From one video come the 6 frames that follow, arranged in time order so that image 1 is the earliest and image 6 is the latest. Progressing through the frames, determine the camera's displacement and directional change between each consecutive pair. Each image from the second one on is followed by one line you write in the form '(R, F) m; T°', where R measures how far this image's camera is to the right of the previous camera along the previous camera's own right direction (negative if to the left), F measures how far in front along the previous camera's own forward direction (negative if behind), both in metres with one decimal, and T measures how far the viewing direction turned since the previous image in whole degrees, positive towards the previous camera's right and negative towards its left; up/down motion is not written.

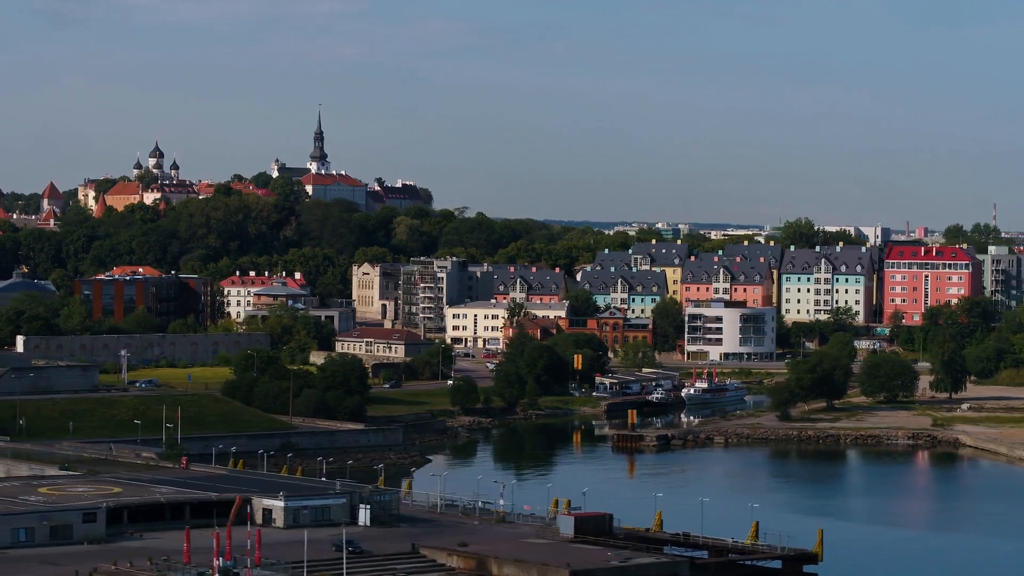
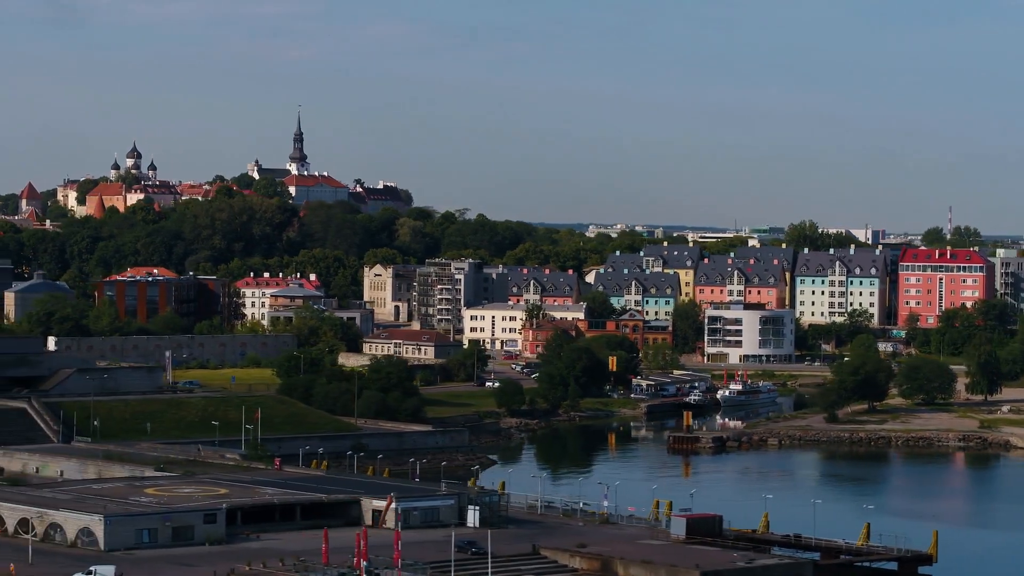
(-1.1, 0.0) m; +1°
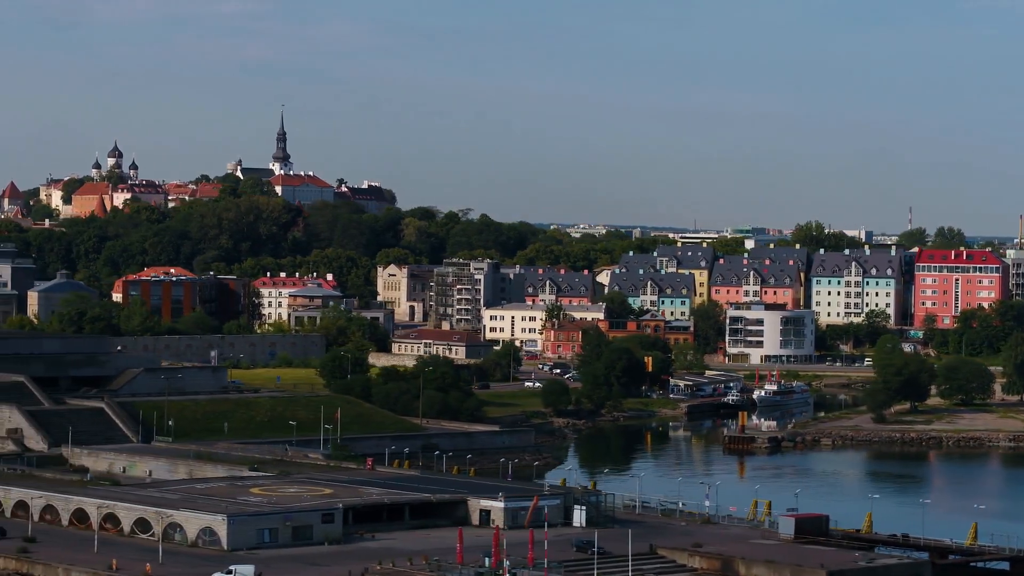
(-1.1, 0.0) m; 0°
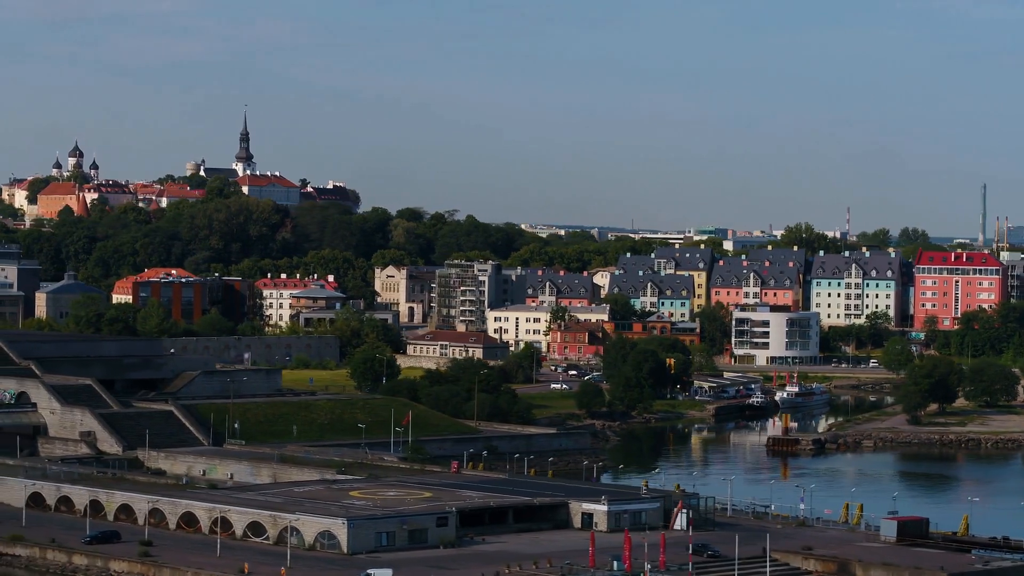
(-1.2, 0.0) m; +1°
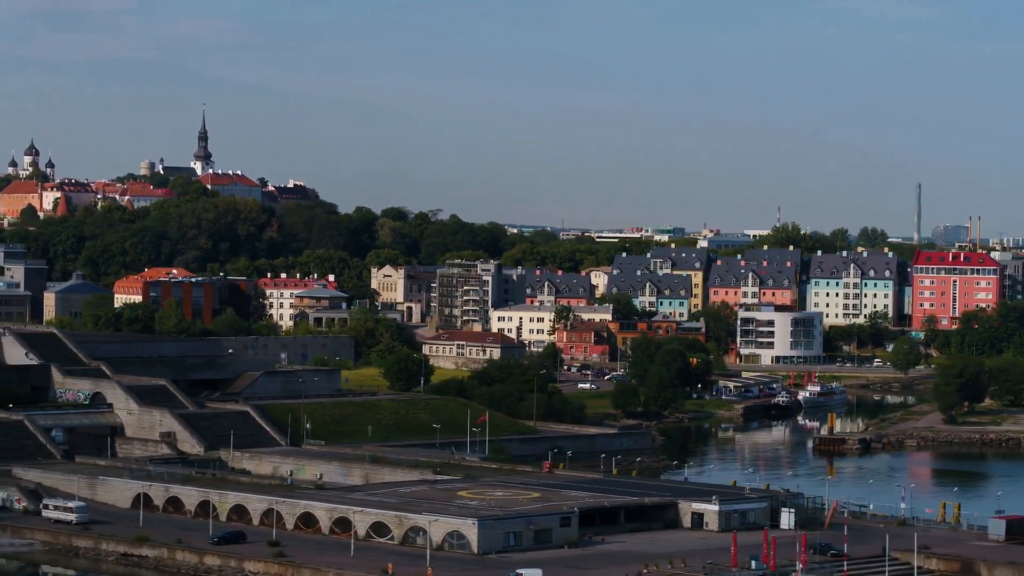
(-1.3, -0.1) m; +1°
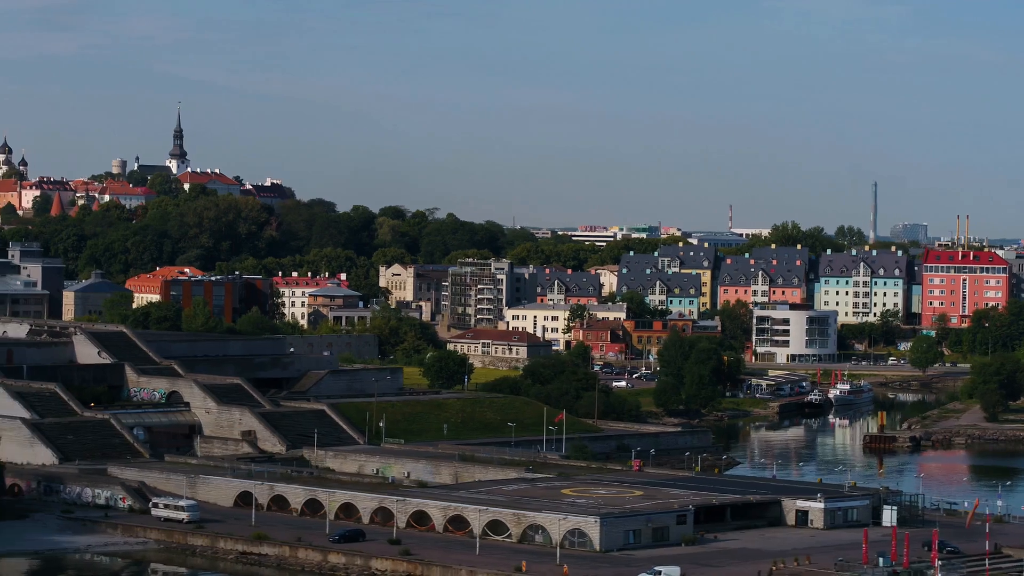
(-1.1, -0.1) m; +1°
